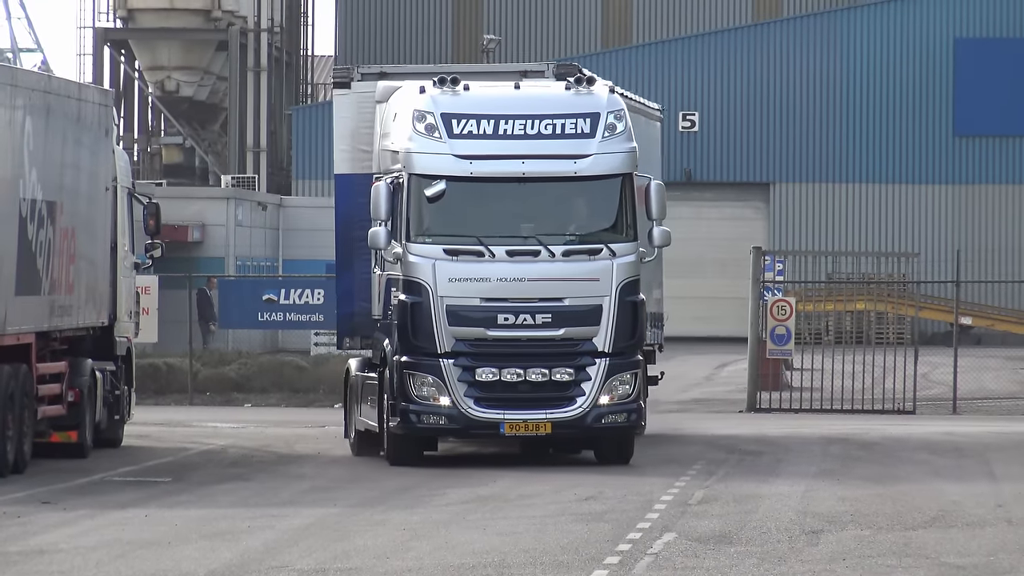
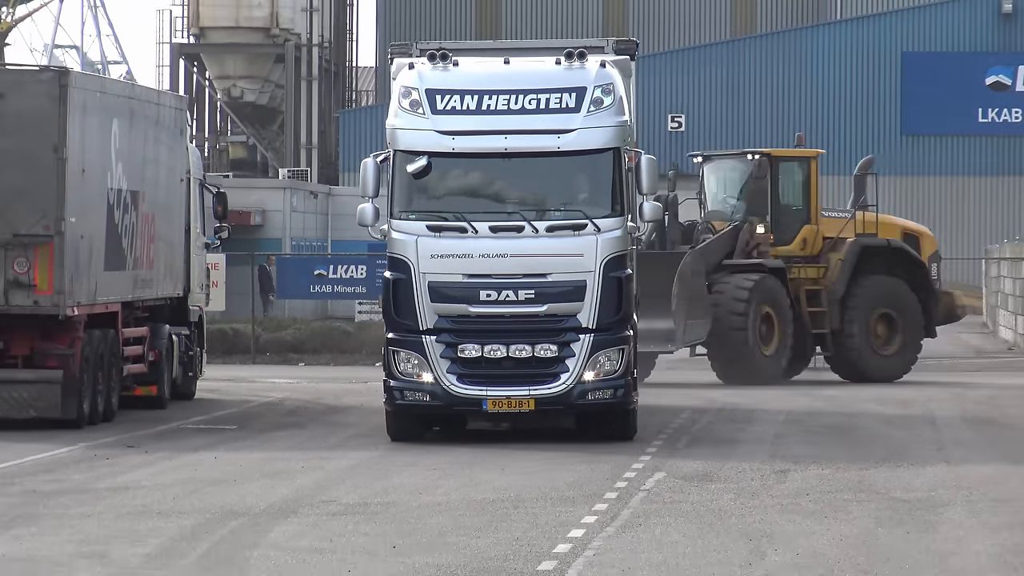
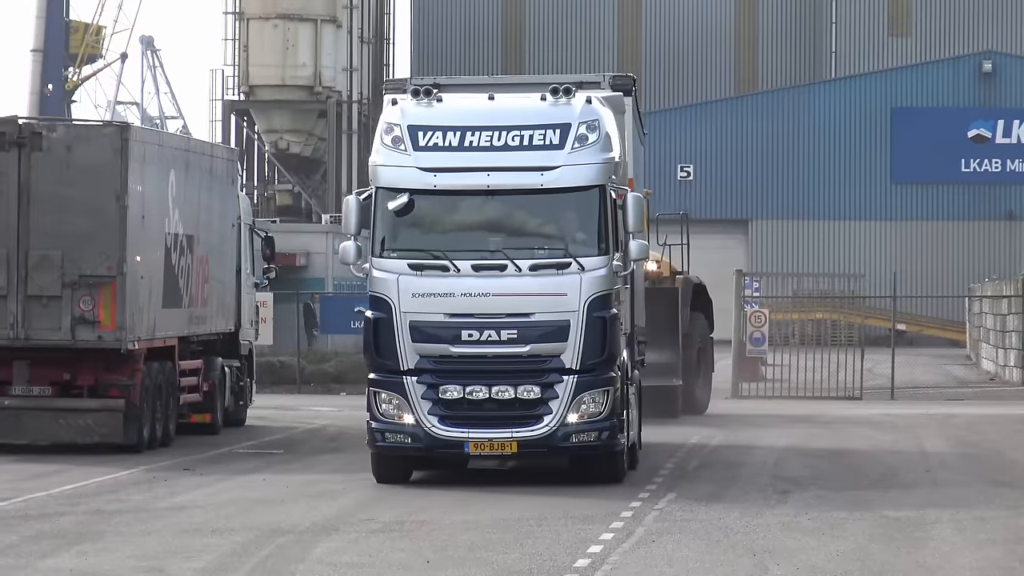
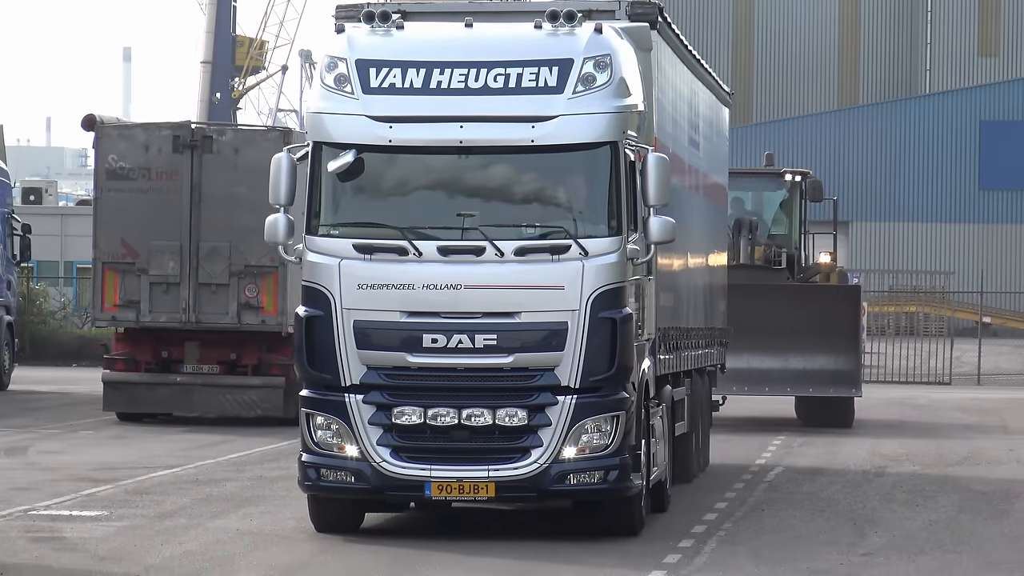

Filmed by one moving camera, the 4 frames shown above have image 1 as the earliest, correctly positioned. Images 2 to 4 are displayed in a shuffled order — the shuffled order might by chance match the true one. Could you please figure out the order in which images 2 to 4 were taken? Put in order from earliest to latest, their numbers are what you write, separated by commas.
2, 3, 4
